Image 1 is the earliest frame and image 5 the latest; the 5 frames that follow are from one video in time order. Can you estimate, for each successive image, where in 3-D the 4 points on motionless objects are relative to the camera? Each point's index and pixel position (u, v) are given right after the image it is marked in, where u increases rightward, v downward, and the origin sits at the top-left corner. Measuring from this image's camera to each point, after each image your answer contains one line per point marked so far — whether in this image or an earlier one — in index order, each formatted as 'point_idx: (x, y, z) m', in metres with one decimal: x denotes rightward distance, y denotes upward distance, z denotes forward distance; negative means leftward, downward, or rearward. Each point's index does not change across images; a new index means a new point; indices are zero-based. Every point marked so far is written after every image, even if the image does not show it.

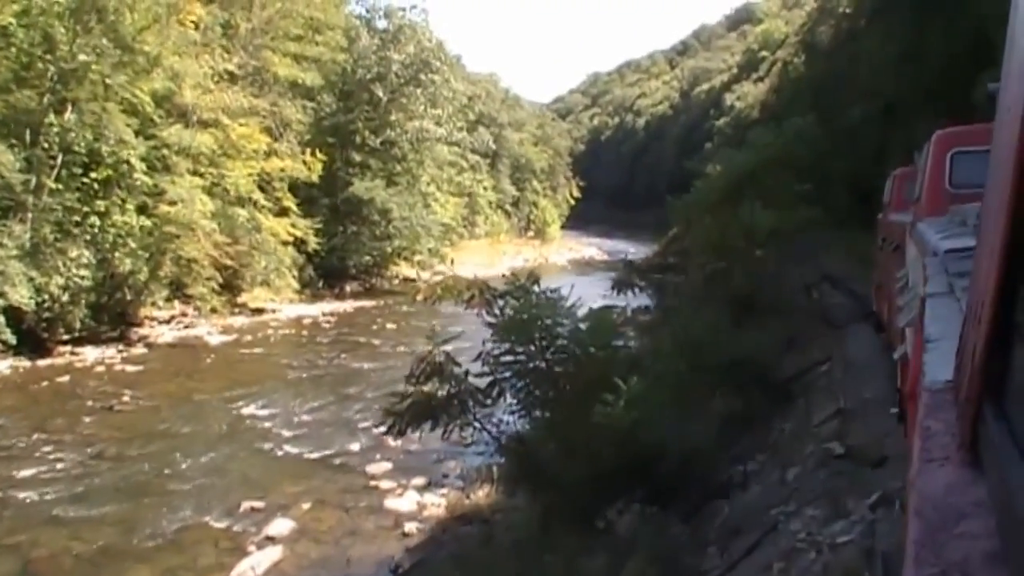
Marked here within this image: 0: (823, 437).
0: (+2.4, -1.2, +7.5) m
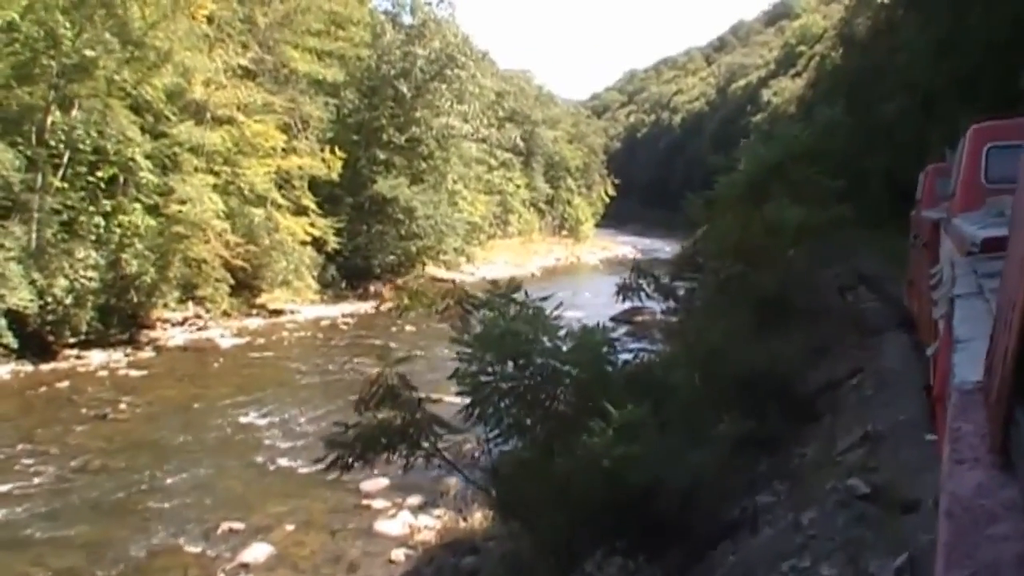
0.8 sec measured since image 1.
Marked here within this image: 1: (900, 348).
0: (+2.2, -1.2, +6.5) m
1: (+4.3, -0.7, +10.9) m
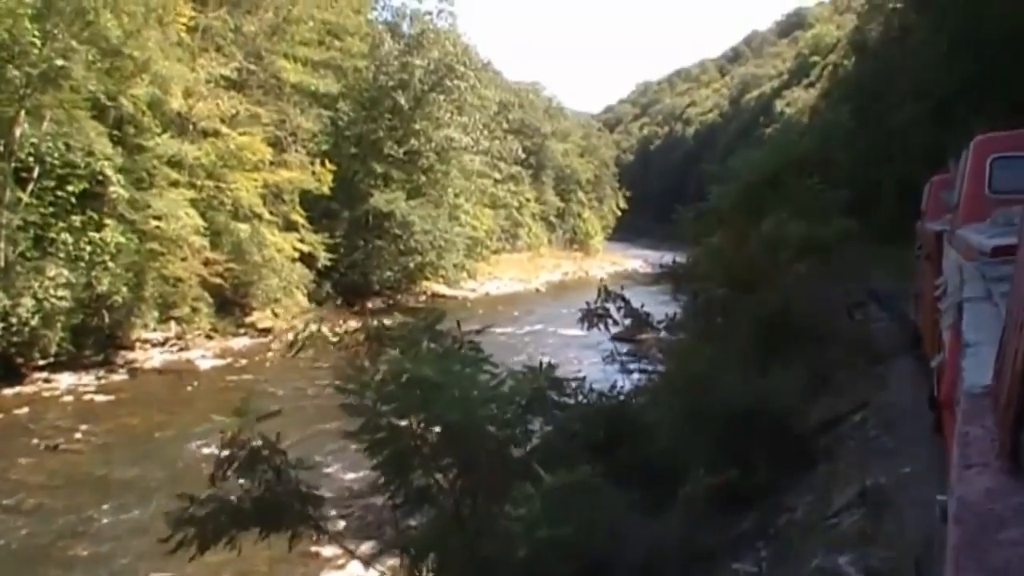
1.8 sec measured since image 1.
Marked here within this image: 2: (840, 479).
0: (+1.8, -1.4, +5.3) m
1: (+3.9, -0.9, +9.7) m
2: (+2.3, -1.3, +6.9) m
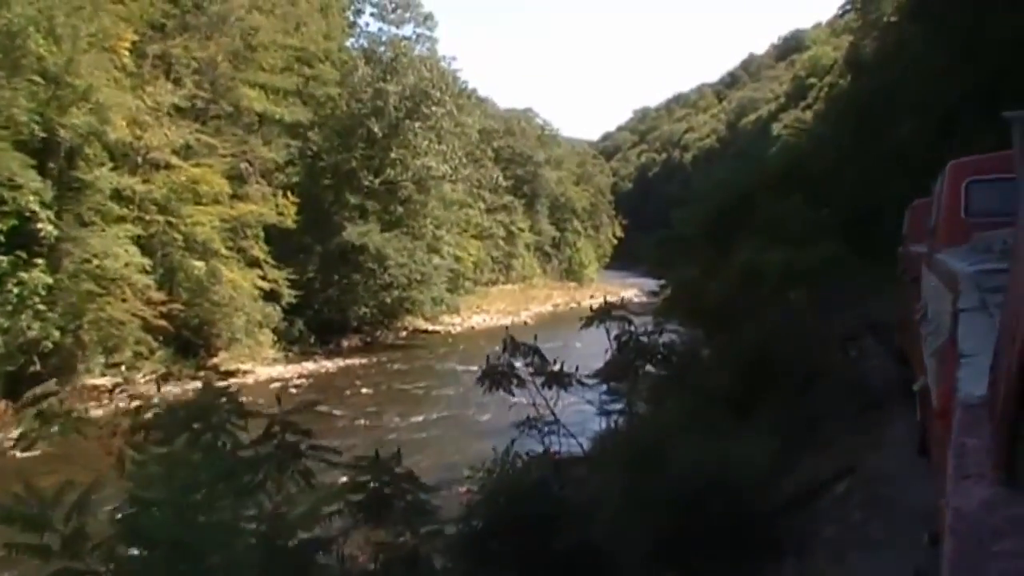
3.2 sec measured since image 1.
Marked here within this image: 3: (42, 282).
0: (+1.1, -1.6, +3.7) m
1: (+3.2, -1.2, +8.1) m
2: (+1.6, -1.6, +5.3) m
3: (-9.1, +0.1, +19.5) m
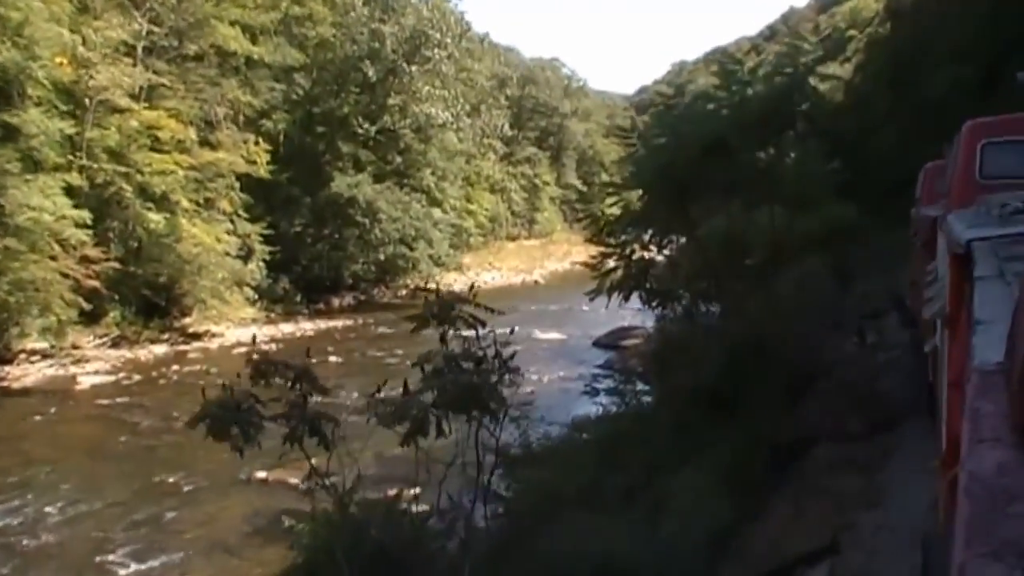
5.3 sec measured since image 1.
0: (0.0, -1.7, +1.4) m
1: (+2.3, -1.1, +5.7) m
2: (+0.6, -1.6, +2.9) m
3: (-9.6, +0.9, +17.4) m
